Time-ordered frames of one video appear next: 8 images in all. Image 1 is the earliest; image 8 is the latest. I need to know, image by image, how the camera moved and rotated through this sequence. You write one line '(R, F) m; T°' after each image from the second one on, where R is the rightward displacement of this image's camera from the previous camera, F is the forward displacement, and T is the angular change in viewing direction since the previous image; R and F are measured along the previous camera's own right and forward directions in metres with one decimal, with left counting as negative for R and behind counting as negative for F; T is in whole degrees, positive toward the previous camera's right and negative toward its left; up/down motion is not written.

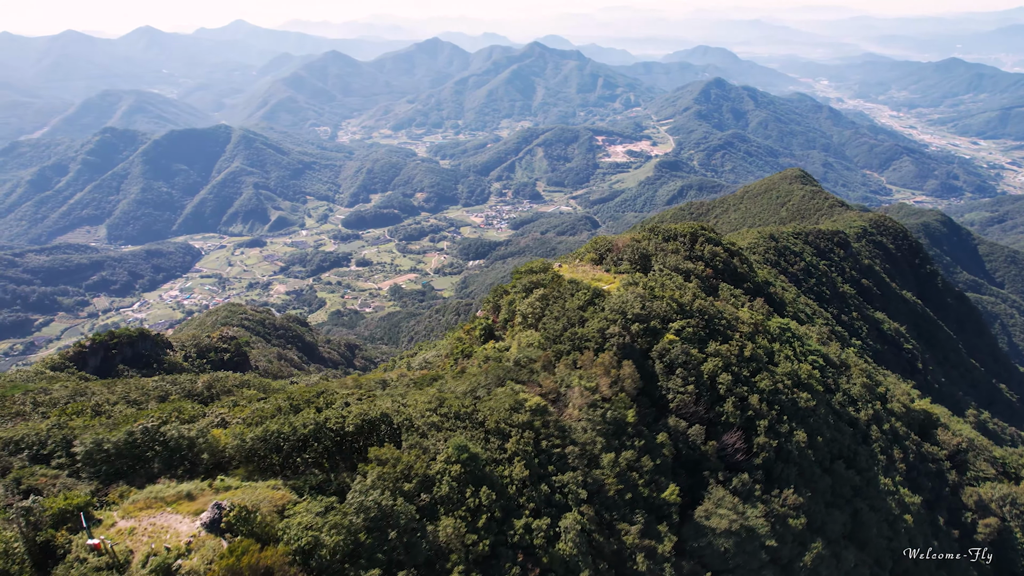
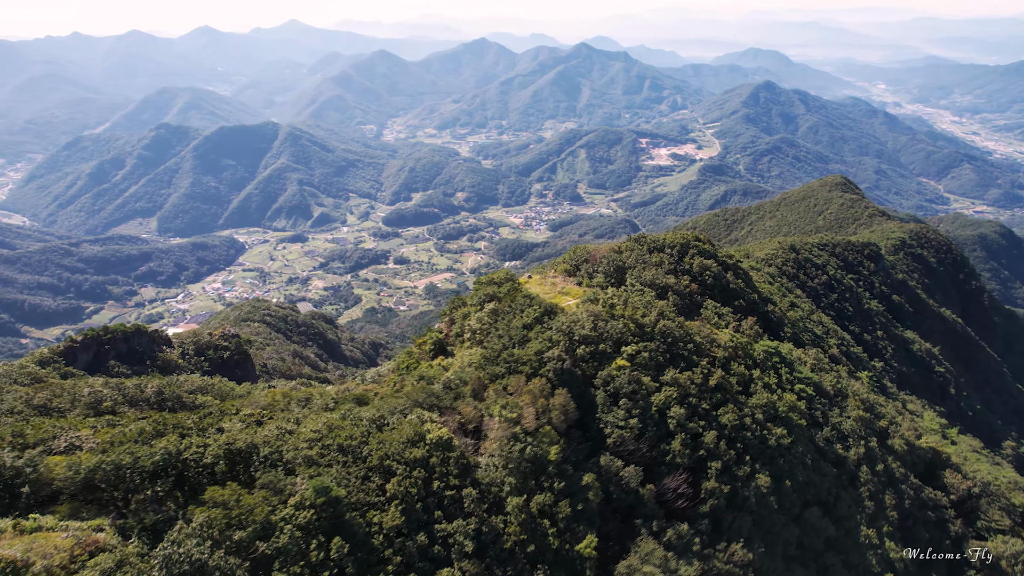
(+3.4, +2.0) m; -4°
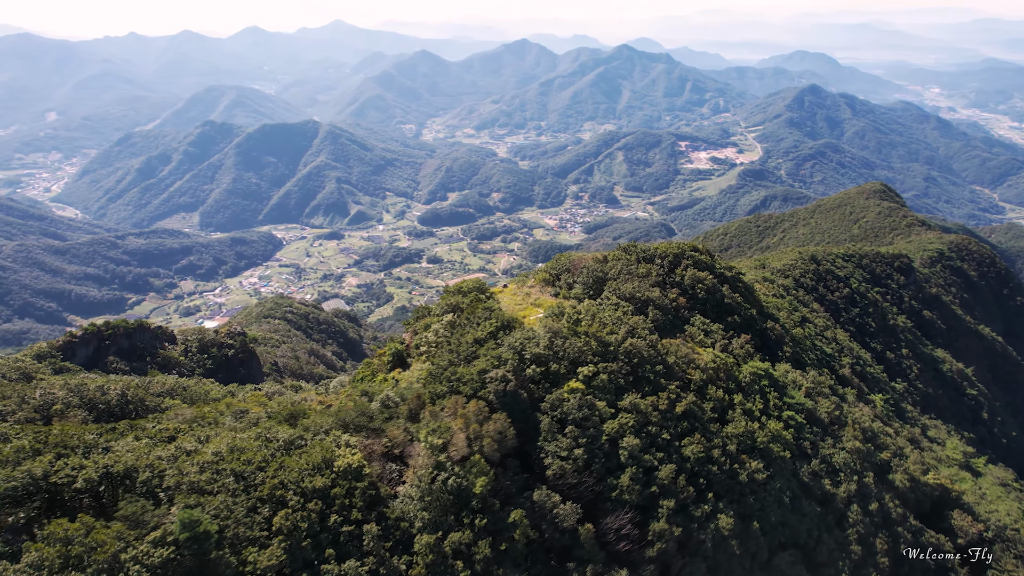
(+2.6, +1.6) m; -3°
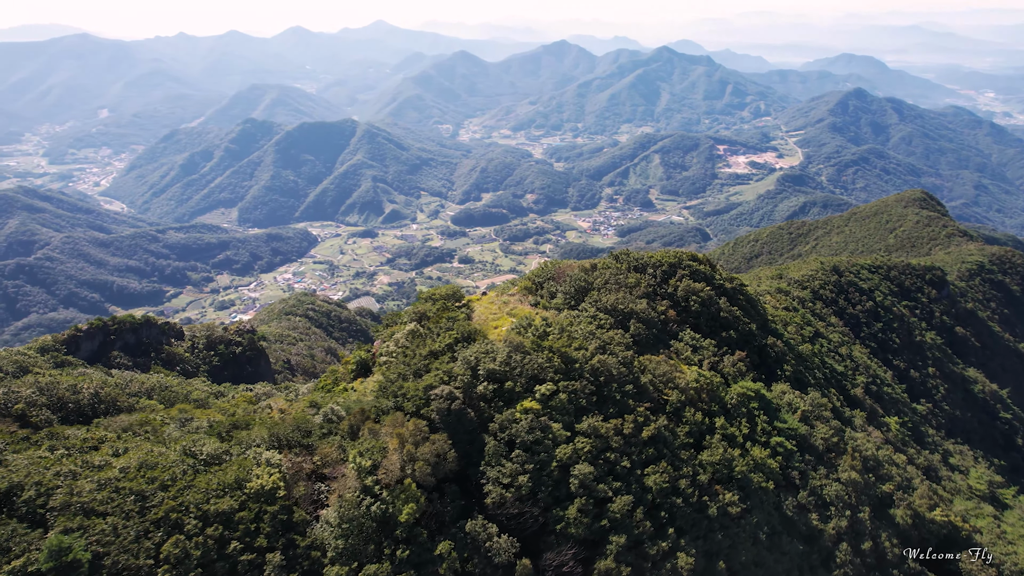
(+2.2, +1.3) m; -3°
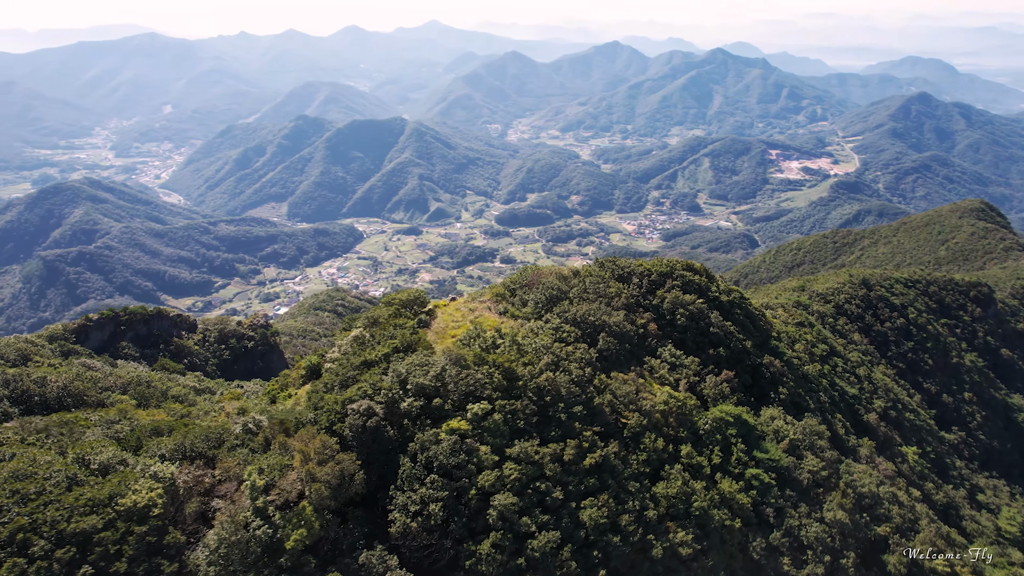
(+2.9, +1.6) m; -4°
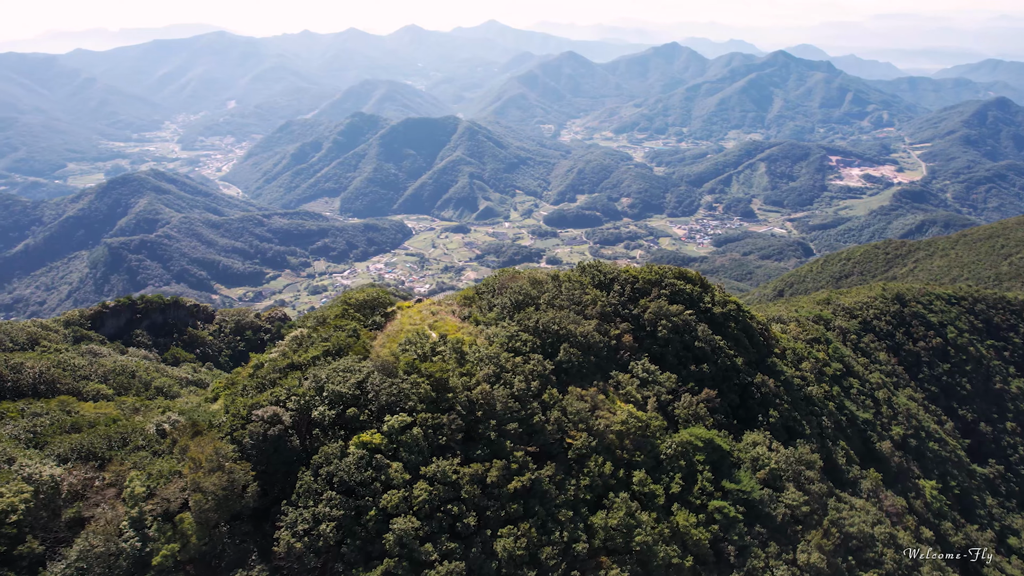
(+2.9, +1.5) m; -4°
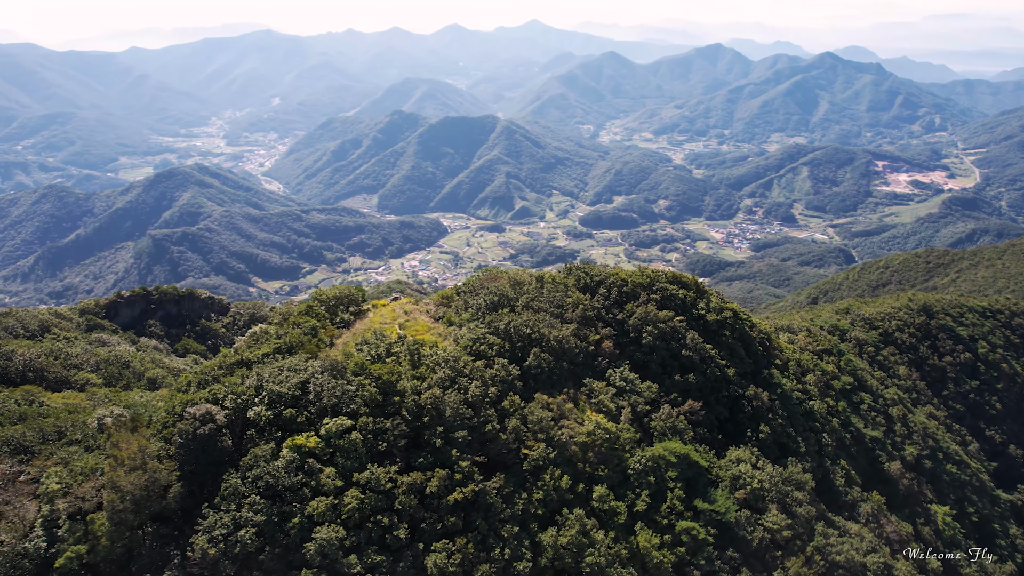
(+2.0, +0.9) m; -3°
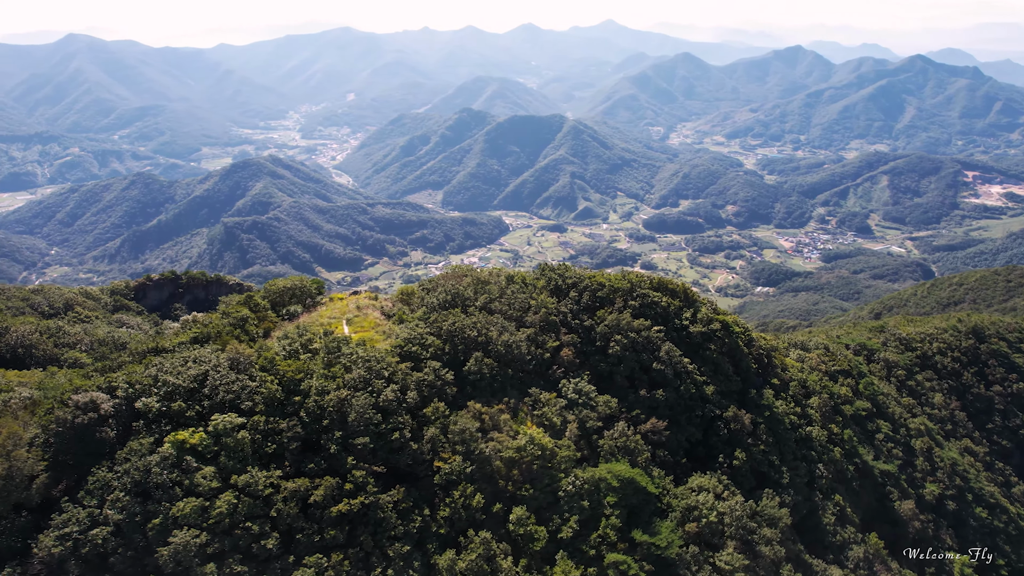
(+3.3, +1.5) m; -6°
